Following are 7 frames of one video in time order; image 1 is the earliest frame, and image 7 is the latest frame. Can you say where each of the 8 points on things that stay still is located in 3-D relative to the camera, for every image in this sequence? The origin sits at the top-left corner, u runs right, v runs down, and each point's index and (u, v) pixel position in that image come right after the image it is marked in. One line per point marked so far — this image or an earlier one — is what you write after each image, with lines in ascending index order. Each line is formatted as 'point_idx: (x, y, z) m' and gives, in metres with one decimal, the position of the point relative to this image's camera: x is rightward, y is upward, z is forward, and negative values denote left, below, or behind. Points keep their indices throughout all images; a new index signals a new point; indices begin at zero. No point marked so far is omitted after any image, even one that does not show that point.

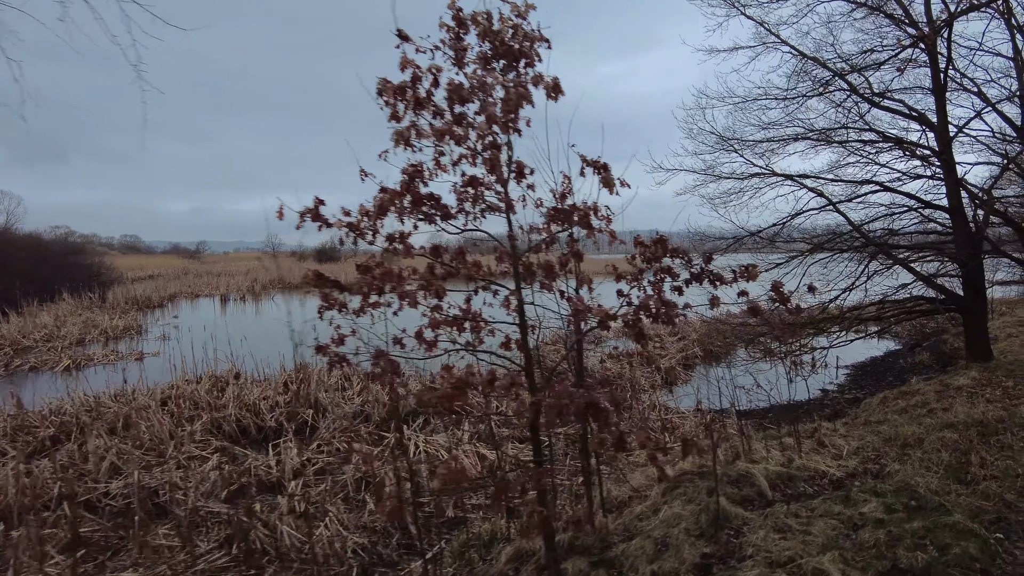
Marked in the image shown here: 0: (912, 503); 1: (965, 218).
0: (+2.1, -1.1, +3.3) m
1: (+5.9, +0.9, +8.2) m
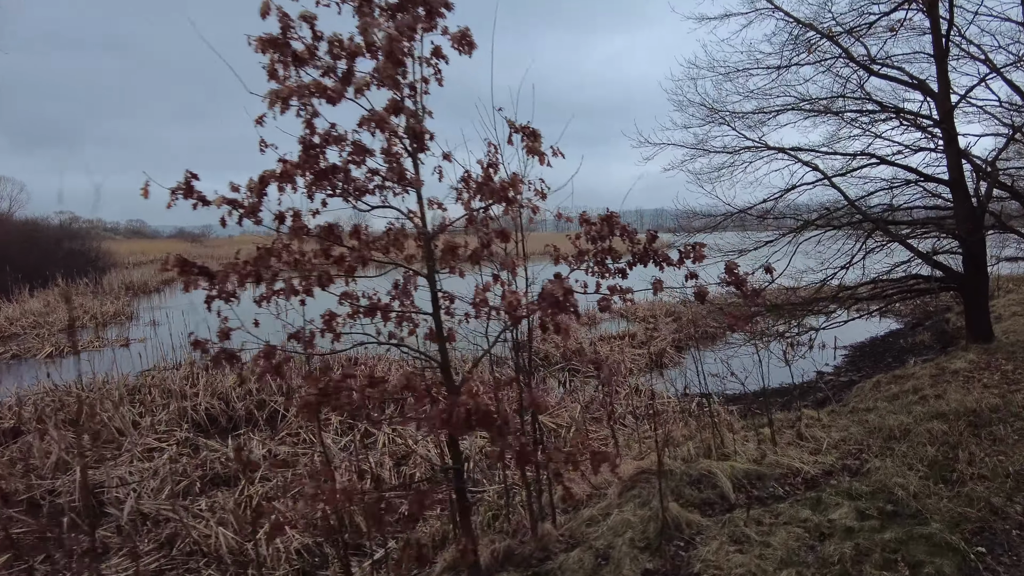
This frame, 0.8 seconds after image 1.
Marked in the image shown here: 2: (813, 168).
0: (+1.7, -1.0, +2.9) m
1: (+5.6, +1.2, +7.8) m
2: (+4.3, +1.7, +9.0) m
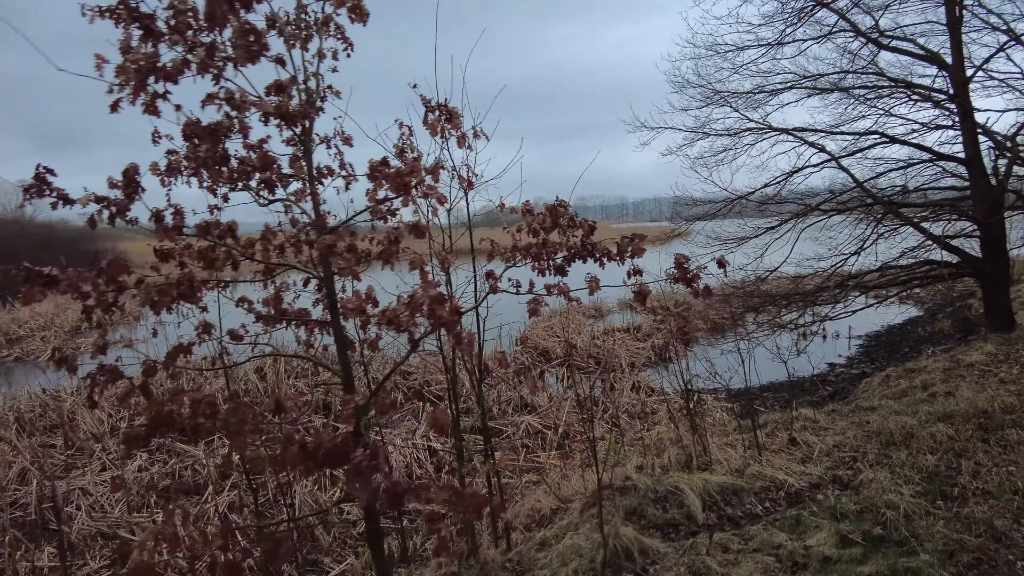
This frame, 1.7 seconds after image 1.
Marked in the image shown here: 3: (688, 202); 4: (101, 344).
0: (+1.5, -1.0, +2.6) m
1: (+5.4, +1.4, +7.2) m
2: (+4.1, +1.9, +8.5) m
3: (+2.3, +1.1, +8.5) m
4: (-1.4, -0.2, +2.2) m
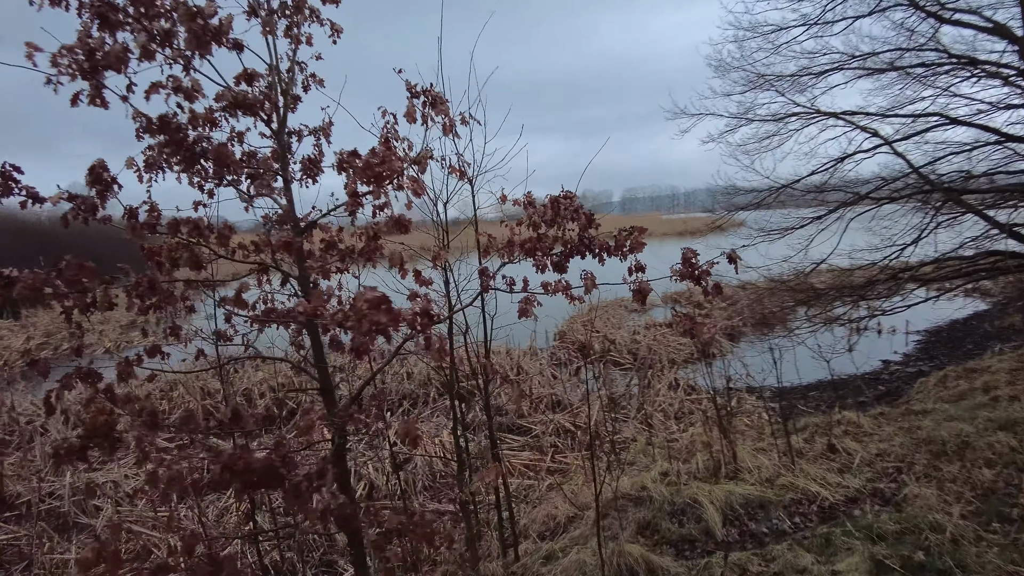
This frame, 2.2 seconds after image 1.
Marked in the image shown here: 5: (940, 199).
0: (+1.5, -1.0, +2.3) m
1: (+5.7, +1.4, +6.6) m
2: (+4.6, +2.0, +8.0) m
3: (+2.8, +1.2, +8.1) m
4: (-1.4, -0.2, +2.1) m
5: (+4.8, +1.0, +7.1) m
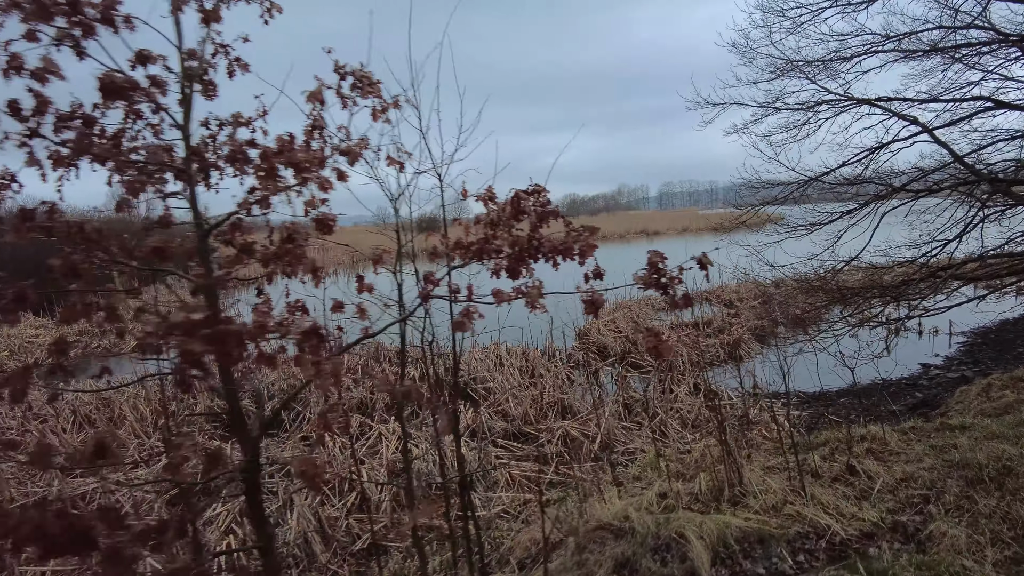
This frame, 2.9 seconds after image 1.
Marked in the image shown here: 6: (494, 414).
0: (+1.3, -1.0, +1.9) m
1: (+5.8, +1.4, +6.0) m
2: (+4.7, +2.0, +7.5) m
3: (+2.9, +1.2, +7.6) m
4: (-1.6, -0.2, +1.9) m
5: (+4.9, +1.0, +6.5) m
6: (-0.2, -1.3, +6.5) m
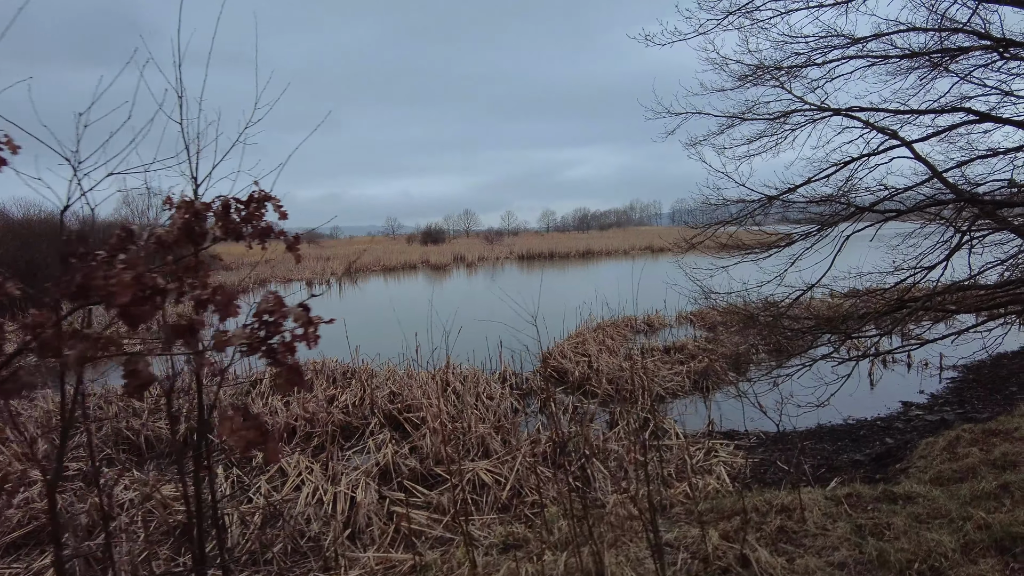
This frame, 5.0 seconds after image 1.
0: (+0.4, -1.1, +1.3) m
1: (+5.1, +1.1, +5.3) m
2: (+4.0, +1.6, +6.8) m
3: (+2.2, +0.9, +7.0) m
4: (-2.4, -0.3, +1.3) m
5: (+4.2, +0.7, +5.8) m
6: (-0.9, -1.5, +5.8) m
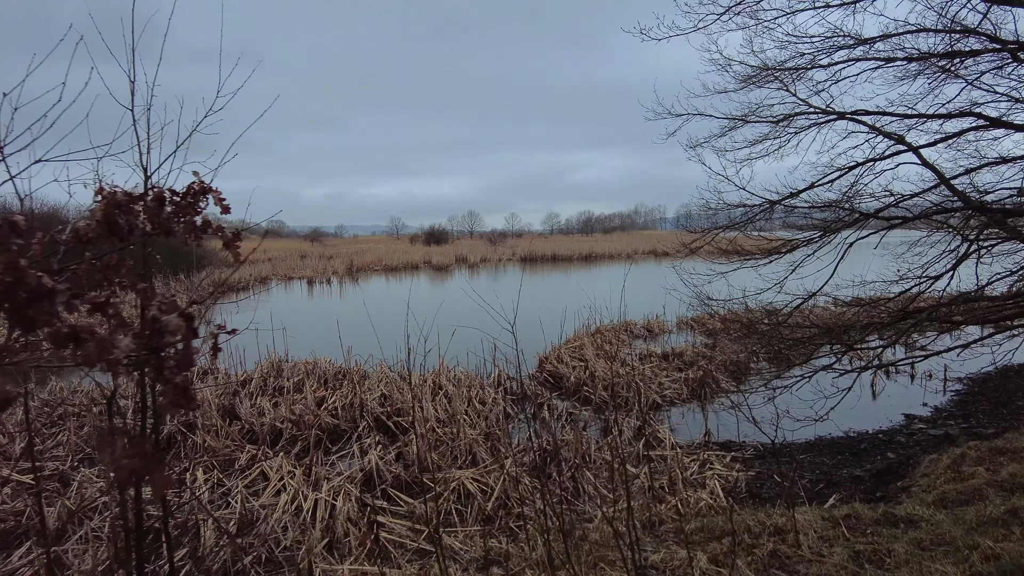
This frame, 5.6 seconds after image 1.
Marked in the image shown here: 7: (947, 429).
0: (+0.3, -1.2, +1.1) m
1: (+5.0, +1.0, +5.1) m
2: (+4.0, +1.5, +6.6) m
3: (+2.2, +0.9, +6.8) m
4: (-2.5, -0.3, +1.1) m
5: (+4.1, +0.6, +5.6) m
6: (-1.0, -1.5, +5.7) m
7: (+4.4, -1.4, +6.4) m
